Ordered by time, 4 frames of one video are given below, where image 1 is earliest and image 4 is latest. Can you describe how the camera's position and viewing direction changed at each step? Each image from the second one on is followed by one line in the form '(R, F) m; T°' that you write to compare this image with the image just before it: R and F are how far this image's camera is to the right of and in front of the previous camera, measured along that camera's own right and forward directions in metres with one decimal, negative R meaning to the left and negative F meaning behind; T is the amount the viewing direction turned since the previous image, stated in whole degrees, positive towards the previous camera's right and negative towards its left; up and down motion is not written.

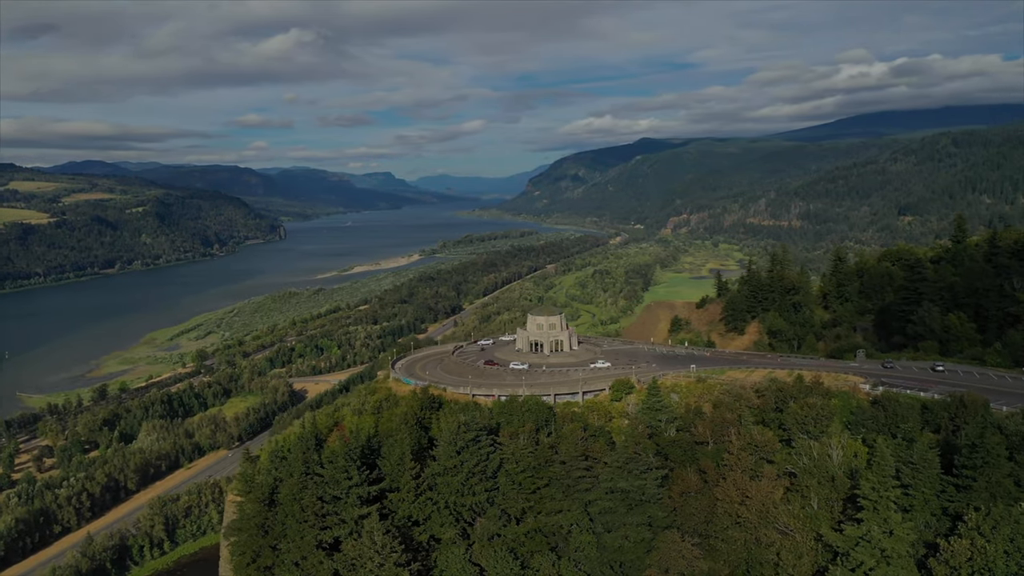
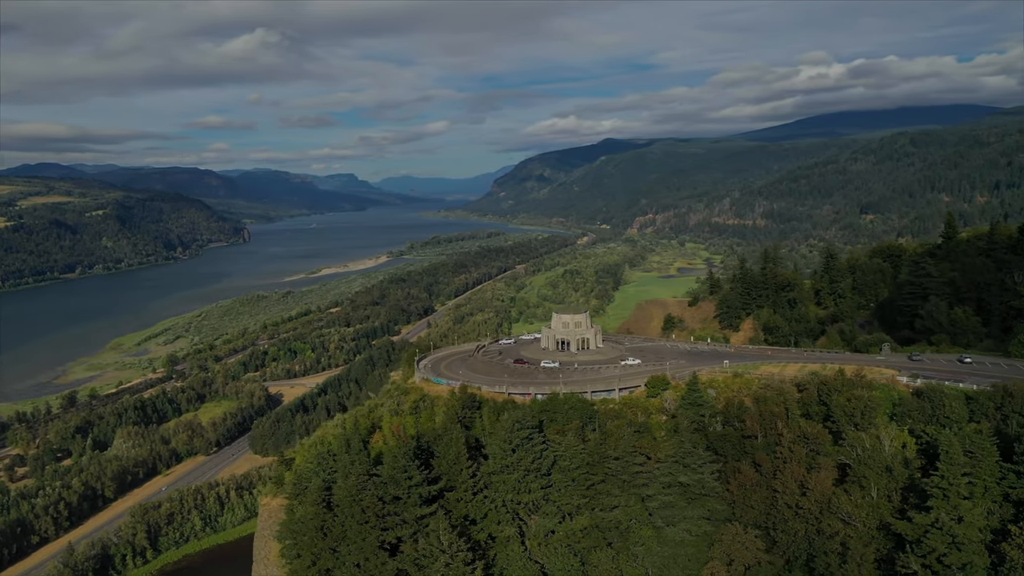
(-2.6, 0.0) m; +2°
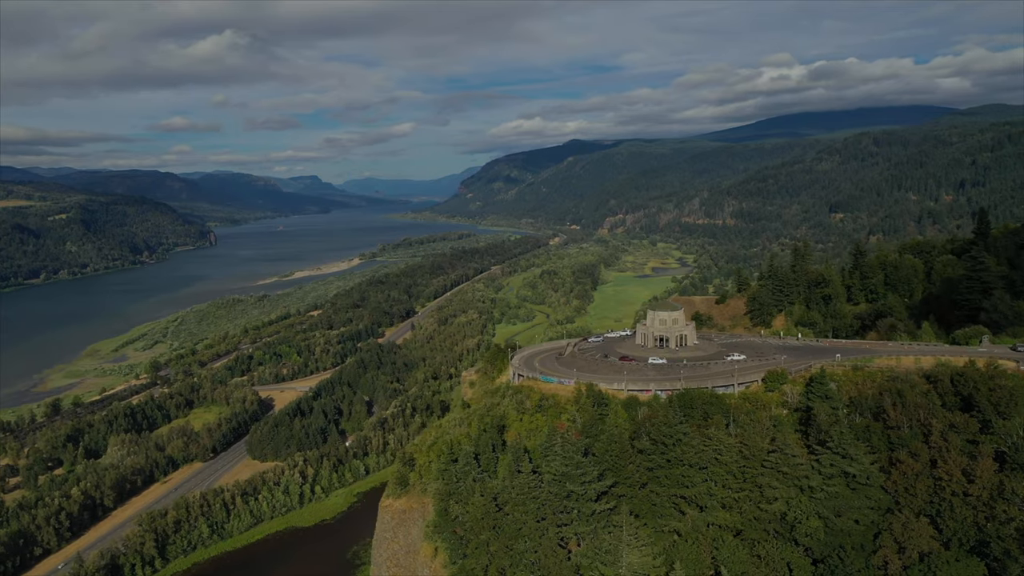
(-5.7, 0.0) m; +2°
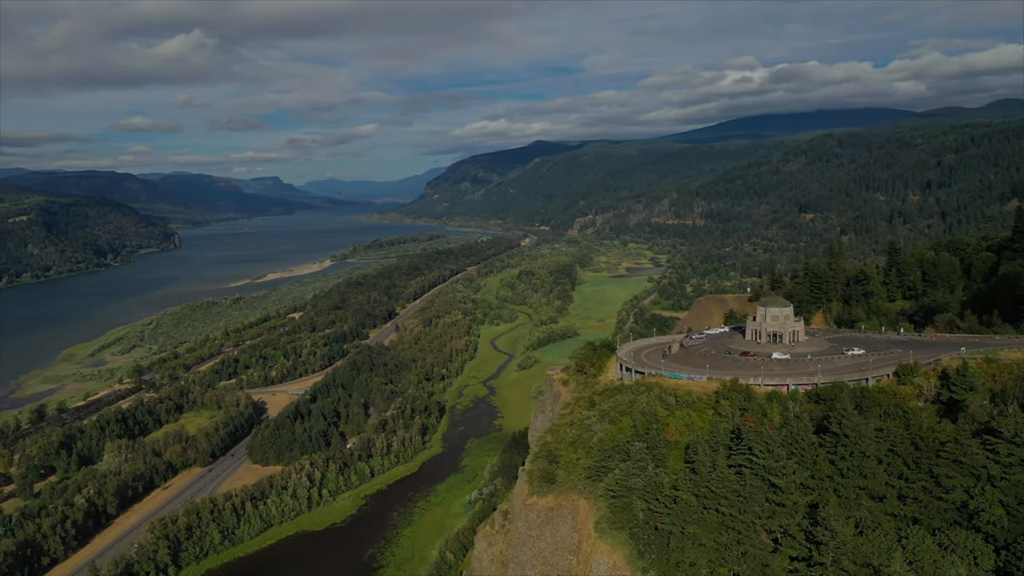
(-6.6, 0.0) m; +2°
